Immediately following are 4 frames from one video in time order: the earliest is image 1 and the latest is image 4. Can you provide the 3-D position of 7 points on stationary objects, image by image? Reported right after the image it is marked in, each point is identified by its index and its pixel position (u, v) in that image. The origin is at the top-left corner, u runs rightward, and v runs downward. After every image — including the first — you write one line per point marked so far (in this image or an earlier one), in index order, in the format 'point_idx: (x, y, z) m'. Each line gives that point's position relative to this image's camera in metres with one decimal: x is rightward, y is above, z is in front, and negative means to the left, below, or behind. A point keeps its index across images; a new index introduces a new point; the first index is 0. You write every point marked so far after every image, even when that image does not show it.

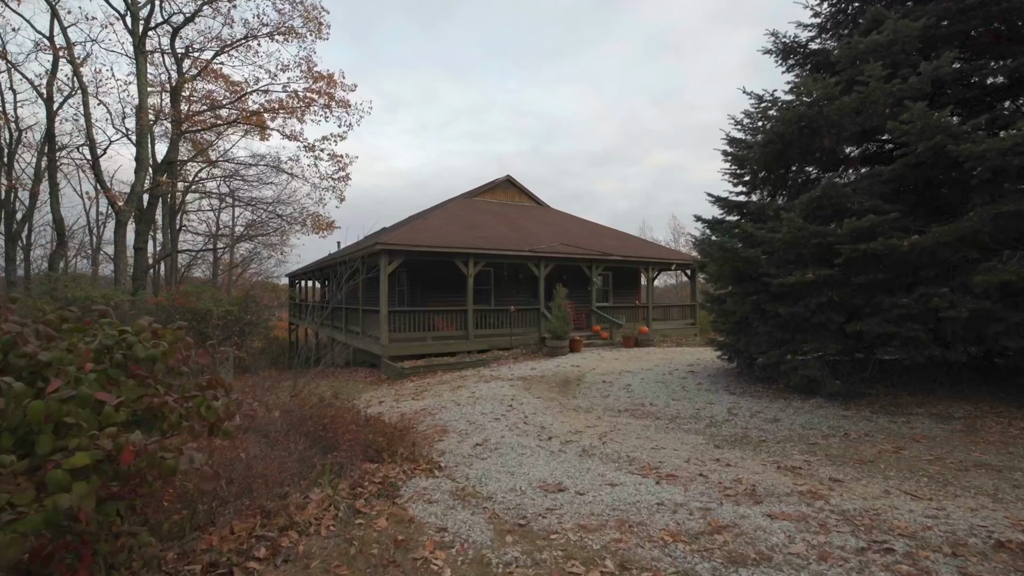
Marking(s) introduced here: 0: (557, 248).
0: (+7.1, +6.2, +16.1) m
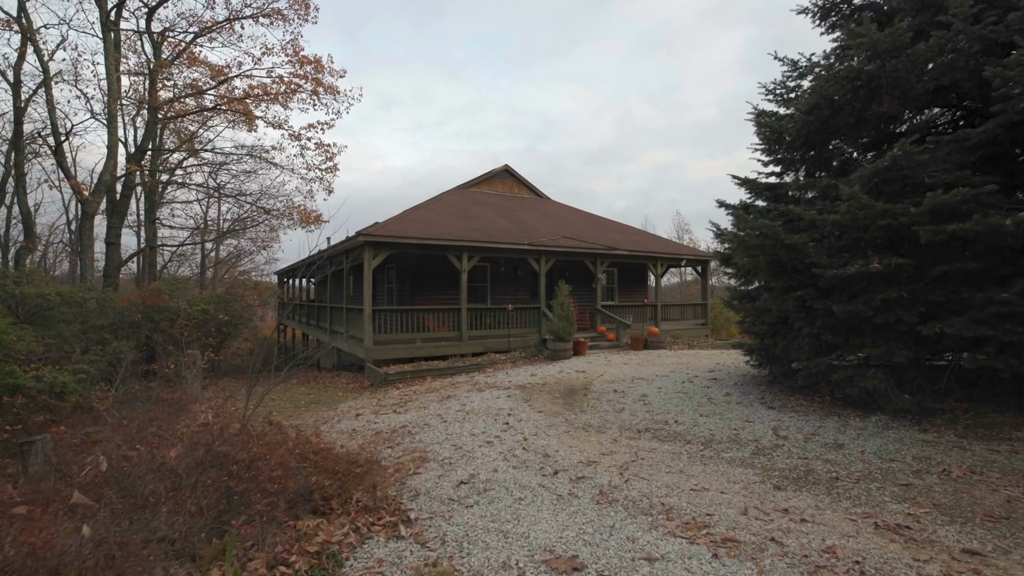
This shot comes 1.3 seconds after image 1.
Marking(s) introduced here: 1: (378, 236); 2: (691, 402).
0: (+6.9, +6.6, +14.8) m
1: (-16.3, +6.3, +12.3) m
2: (+12.5, -8.1, +7.2) m
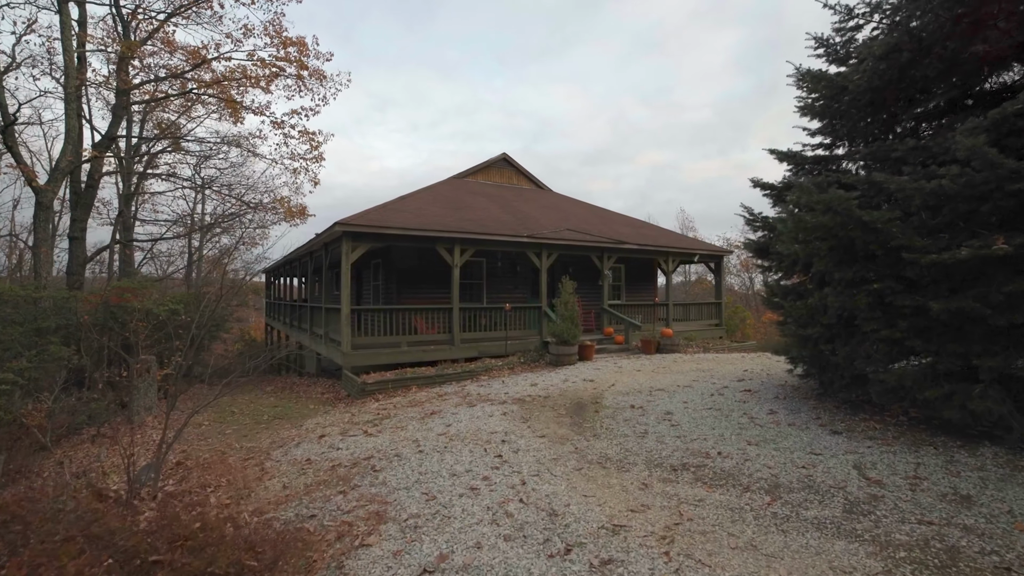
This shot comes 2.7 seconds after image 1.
0: (+6.6, +7.0, +13.3) m
1: (-16.6, +6.7, +10.8) m
2: (+12.3, -7.7, +5.7) m
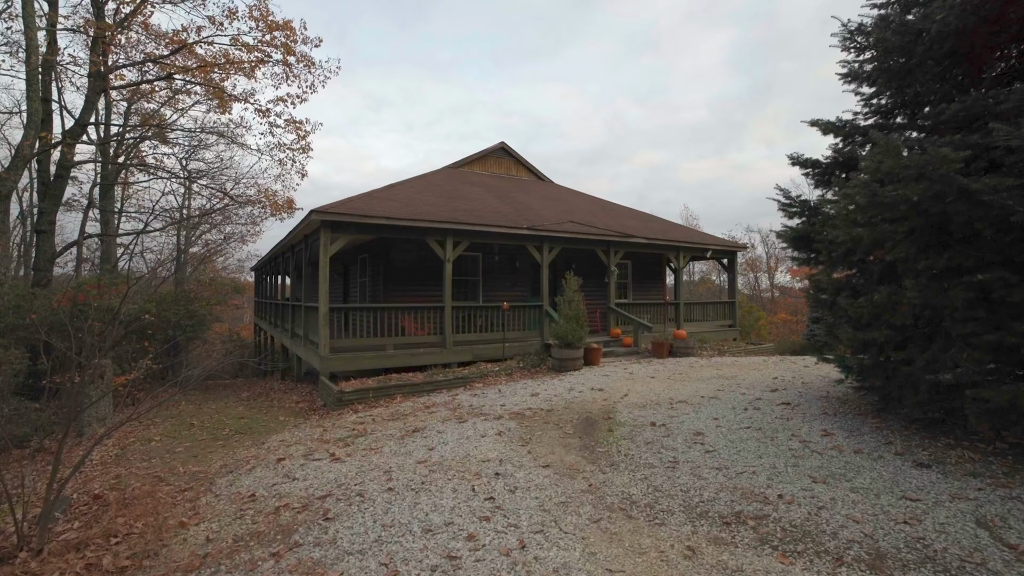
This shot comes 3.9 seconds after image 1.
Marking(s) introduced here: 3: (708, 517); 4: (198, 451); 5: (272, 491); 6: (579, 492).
0: (+6.4, +7.4, +12.1) m
1: (-16.7, +7.1, +9.6) m
2: (+12.1, -7.3, +4.4) m
3: (+6.7, -7.8, +3.4) m
4: (-22.0, -11.4, +7.1) m
5: (-11.3, -9.5, +4.8) m
6: (+2.5, -7.8, +3.8) m
